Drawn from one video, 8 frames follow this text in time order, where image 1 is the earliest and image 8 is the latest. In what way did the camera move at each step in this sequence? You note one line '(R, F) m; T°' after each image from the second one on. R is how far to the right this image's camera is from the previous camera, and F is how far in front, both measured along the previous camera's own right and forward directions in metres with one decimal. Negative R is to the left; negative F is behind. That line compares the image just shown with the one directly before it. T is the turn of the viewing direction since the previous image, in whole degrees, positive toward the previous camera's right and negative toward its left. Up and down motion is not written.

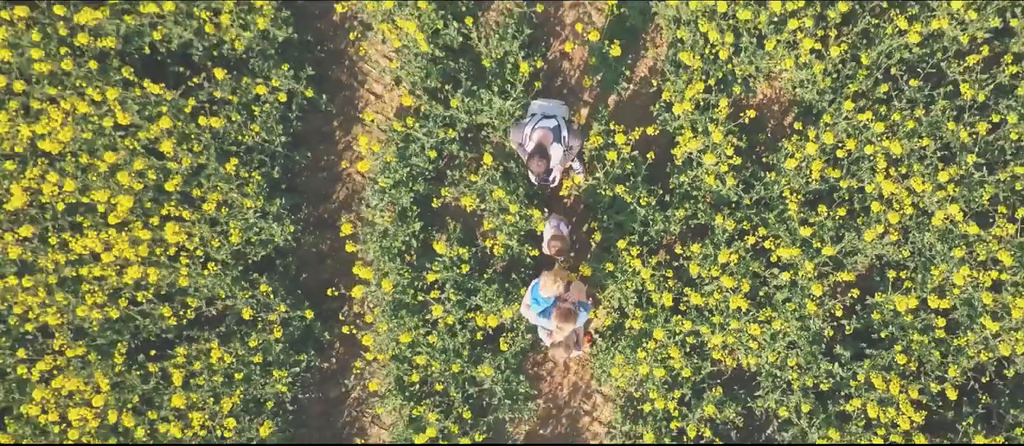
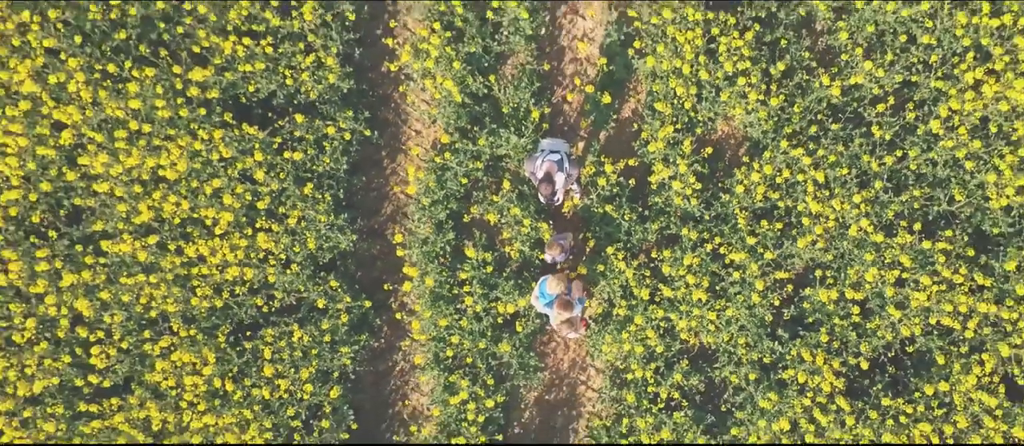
(-0.1, -1.1) m; 0°
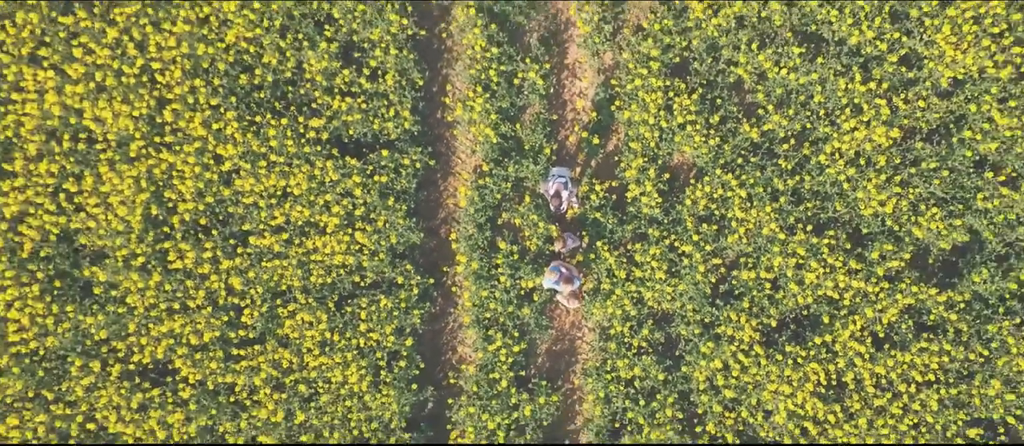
(-0.2, -2.2) m; 0°
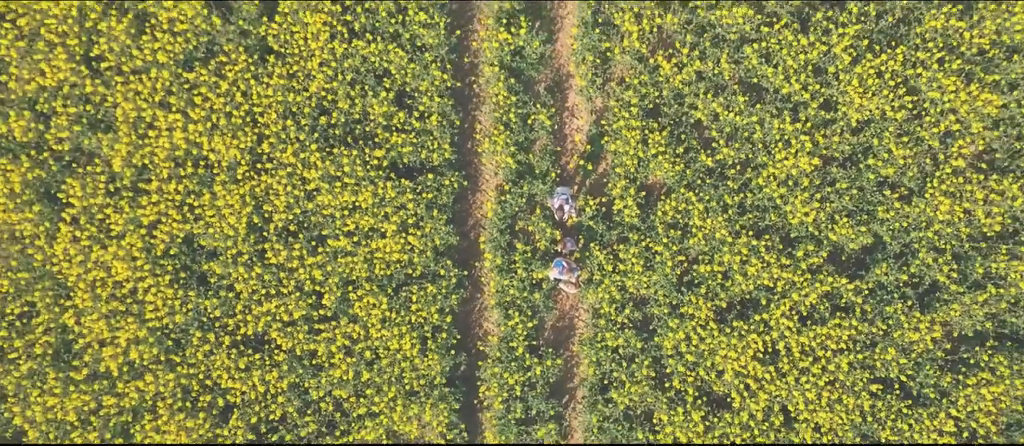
(-0.2, -2.3) m; 0°
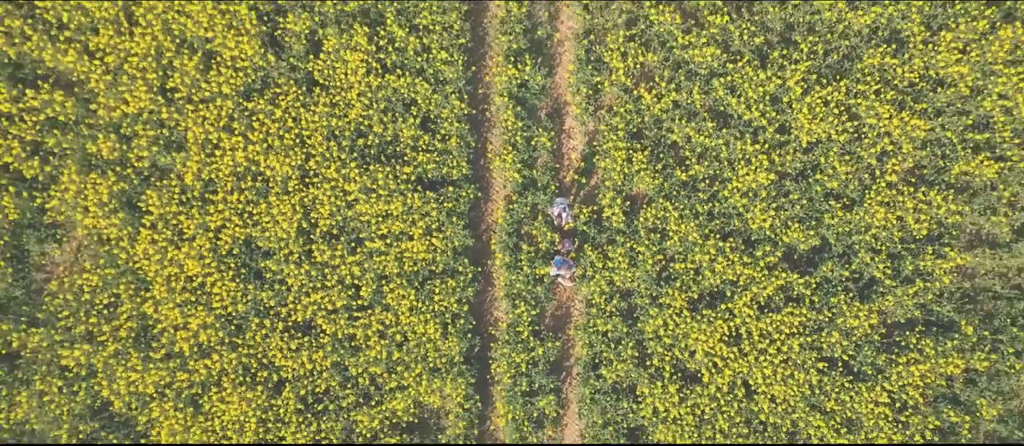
(-0.1, -1.8) m; 0°
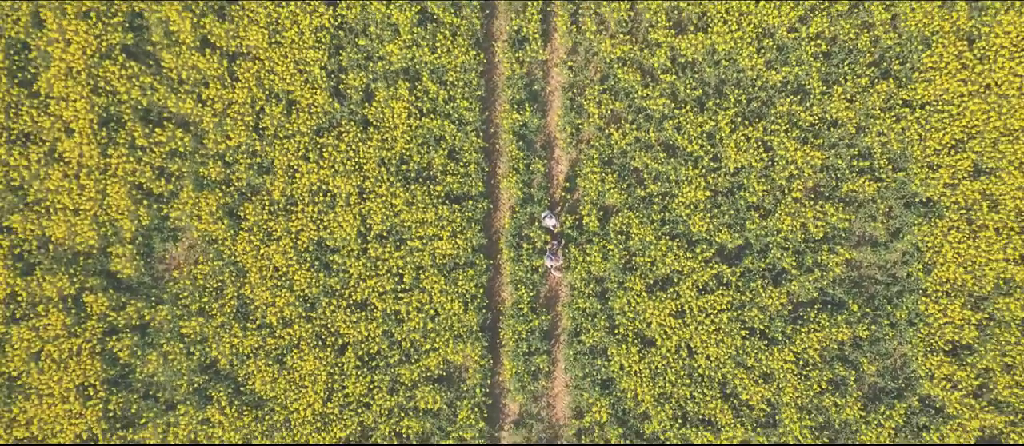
(-0.1, -3.9) m; 0°
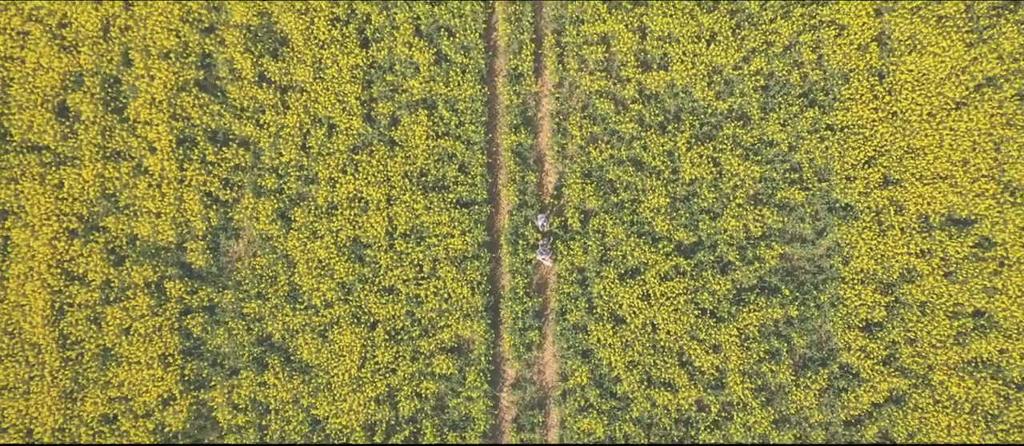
(+0.1, -3.6) m; 0°
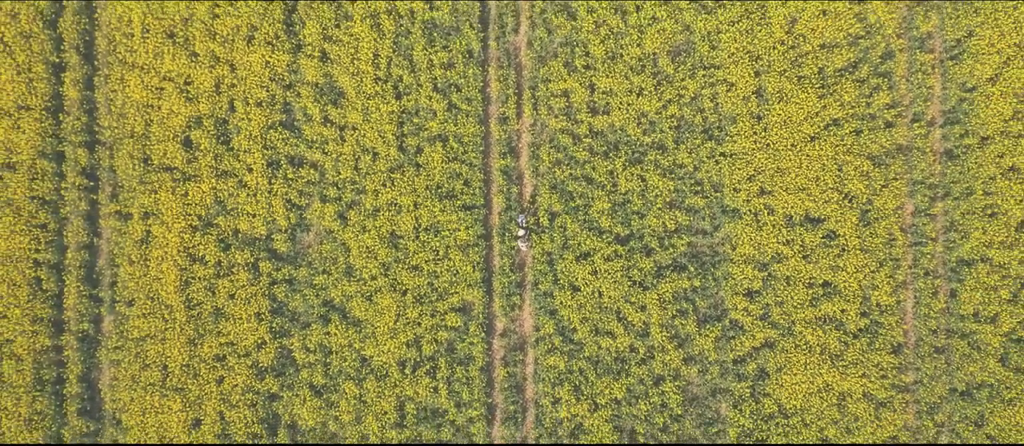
(+0.5, -8.2) m; 0°
